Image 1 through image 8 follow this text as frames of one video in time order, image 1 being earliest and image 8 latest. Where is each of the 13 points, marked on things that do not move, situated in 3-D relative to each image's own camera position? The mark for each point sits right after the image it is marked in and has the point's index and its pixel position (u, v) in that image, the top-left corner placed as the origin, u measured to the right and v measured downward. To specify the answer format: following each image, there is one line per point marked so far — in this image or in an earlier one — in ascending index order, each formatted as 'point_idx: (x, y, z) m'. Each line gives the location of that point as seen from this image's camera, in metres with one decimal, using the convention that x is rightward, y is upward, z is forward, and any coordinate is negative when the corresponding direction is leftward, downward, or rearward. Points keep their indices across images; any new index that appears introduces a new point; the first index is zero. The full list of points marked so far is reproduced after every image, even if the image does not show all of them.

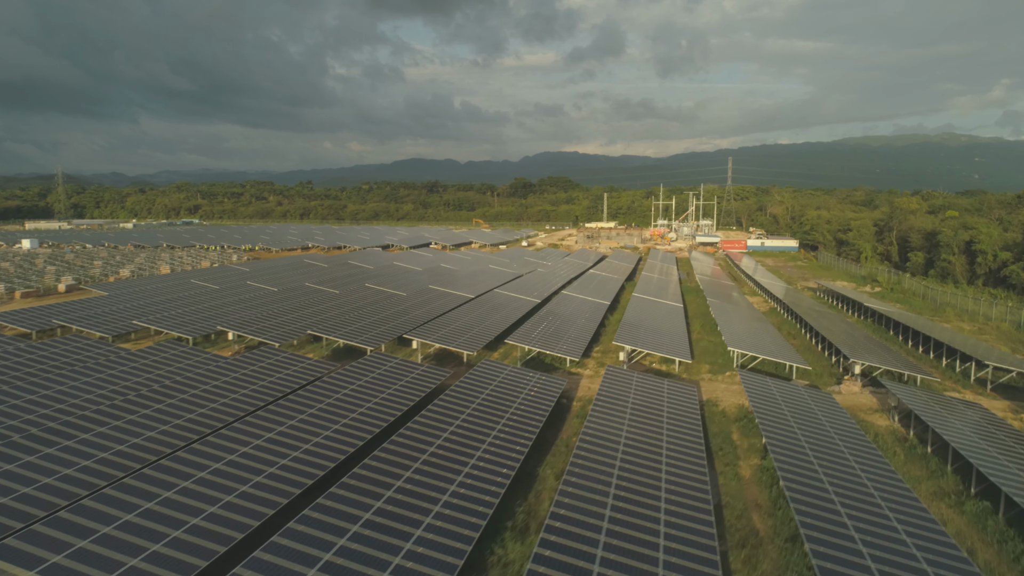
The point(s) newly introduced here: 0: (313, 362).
0: (-4.9, -1.8, +17.4) m
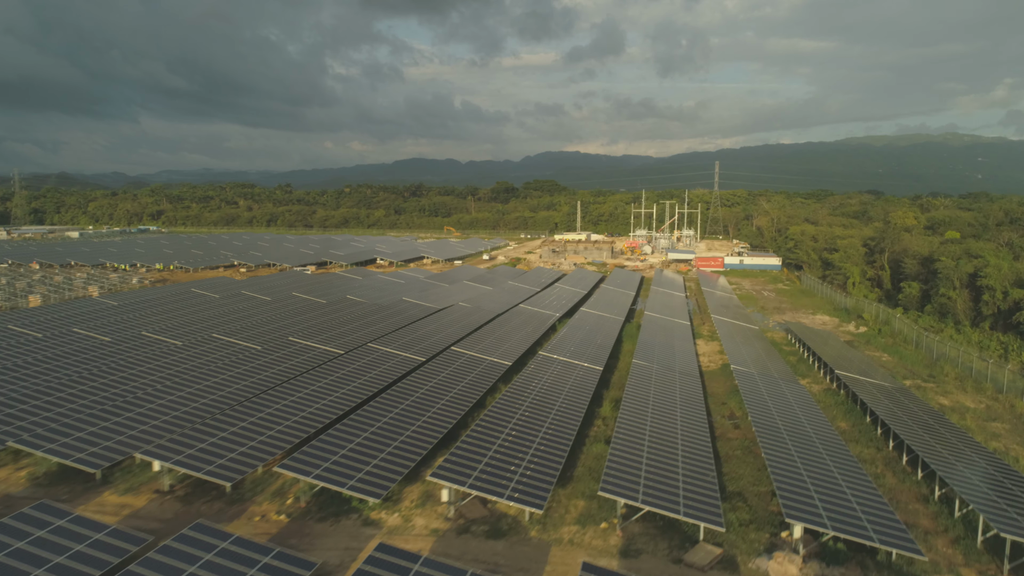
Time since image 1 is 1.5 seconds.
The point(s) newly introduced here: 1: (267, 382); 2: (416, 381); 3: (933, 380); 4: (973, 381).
0: (-8.3, -3.4, +11.9) m
1: (-6.5, -2.4, +18.9) m
2: (-2.6, -2.4, +18.6) m
3: (+11.8, -2.6, +19.8) m
4: (+12.6, -2.6, +19.2) m
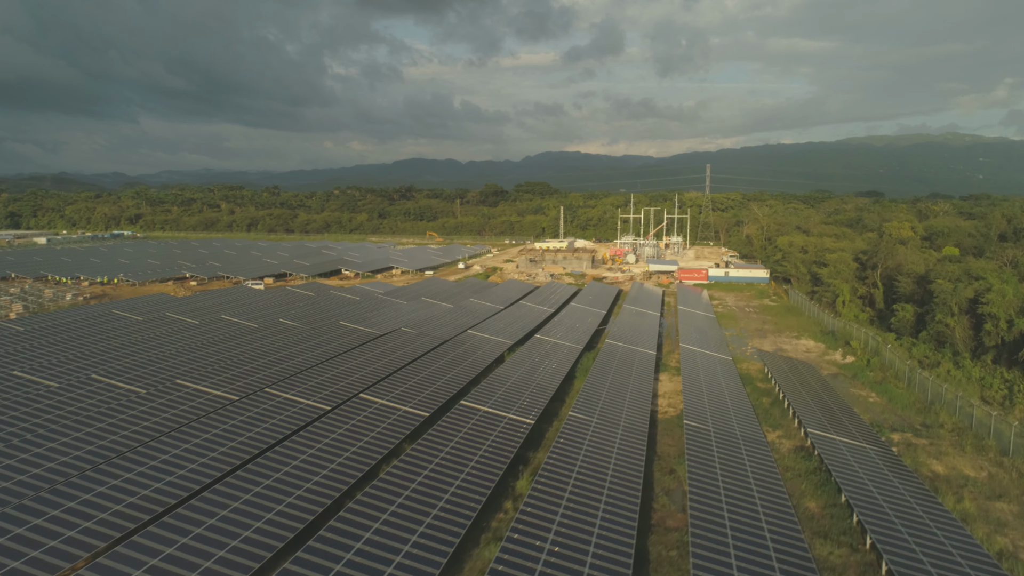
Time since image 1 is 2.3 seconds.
0: (-10.2, -4.3, +9.1) m
1: (-8.4, -3.3, +16.0) m
2: (-4.5, -3.3, +15.7) m
3: (+9.9, -3.5, +16.9) m
4: (+10.7, -3.4, +16.3) m
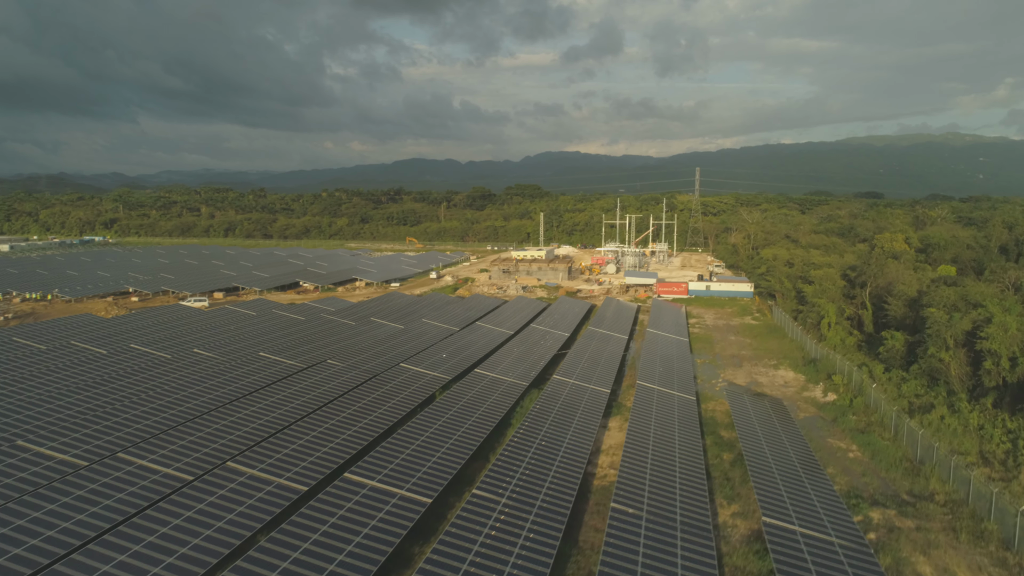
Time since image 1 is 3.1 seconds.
0: (-12.2, -5.1, +6.1) m
1: (-10.4, -4.2, +13.1) m
2: (-6.5, -4.2, +12.8) m
3: (+7.9, -4.3, +14.0) m
4: (+8.7, -4.3, +13.4) m
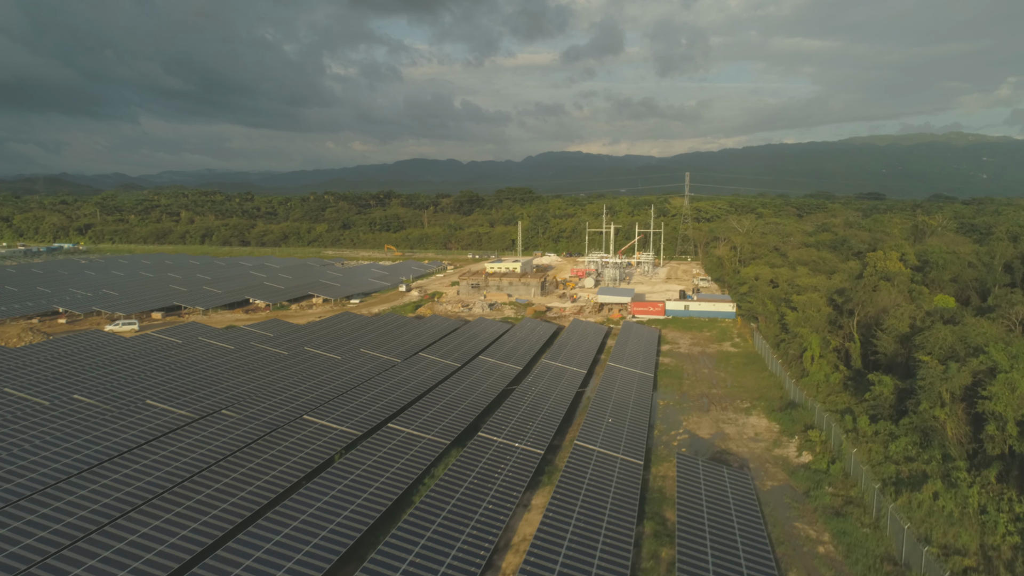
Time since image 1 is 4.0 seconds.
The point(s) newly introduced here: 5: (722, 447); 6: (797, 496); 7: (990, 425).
0: (-14.4, -6.2, +3.0) m
1: (-12.5, -5.3, +9.9) m
2: (-8.7, -5.3, +9.6) m
3: (+5.8, -5.4, +10.7) m
4: (+6.6, -5.4, +10.2) m
5: (+5.9, -4.5, +19.8) m
6: (+6.7, -4.9, +16.5) m
7: (+10.7, -3.1, +15.6) m
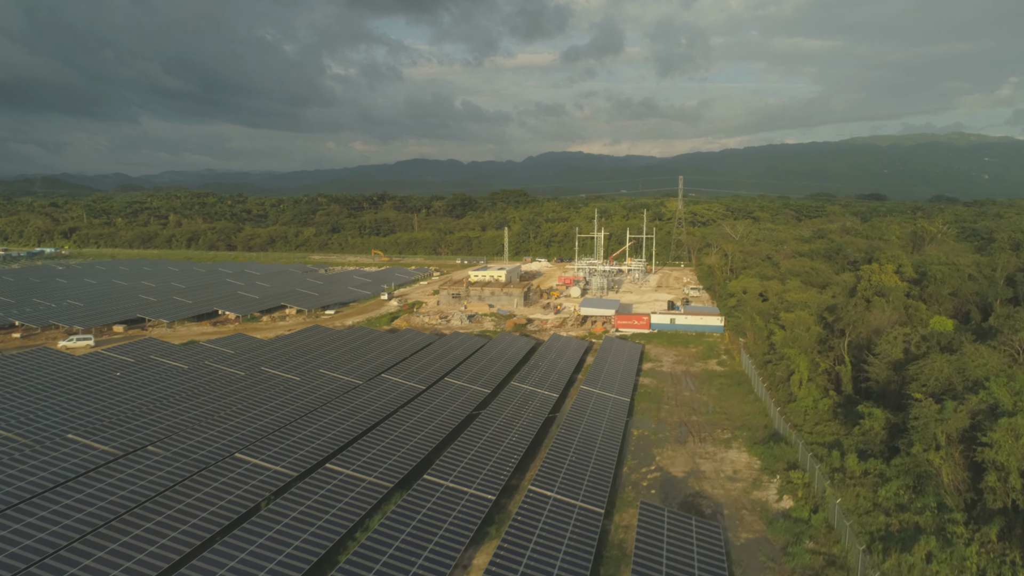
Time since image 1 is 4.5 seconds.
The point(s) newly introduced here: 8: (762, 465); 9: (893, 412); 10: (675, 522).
0: (-15.6, -6.9, +1.2) m
1: (-13.7, -5.9, +8.2) m
2: (-9.9, -5.9, +7.9) m
3: (+4.6, -6.1, +8.9) m
4: (+5.3, -6.0, +8.4) m
5: (+4.7, -5.1, +18.1) m
6: (+5.5, -5.5, +14.8) m
7: (+9.5, -3.7, +13.9) m
8: (+6.8, -4.8, +19.2) m
9: (+10.2, -3.4, +18.9) m
10: (+3.7, -5.0, +15.1) m
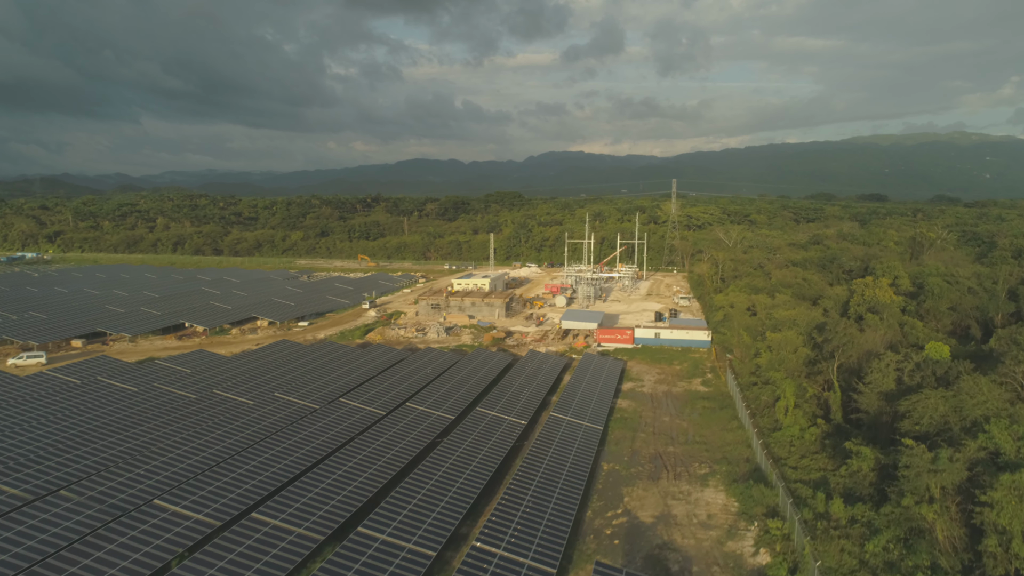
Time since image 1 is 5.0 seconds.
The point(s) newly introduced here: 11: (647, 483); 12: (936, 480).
0: (-16.8, -7.5, -0.5) m
1: (-14.9, -6.6, +6.5) m
2: (-11.1, -6.6, +6.2) m
3: (+3.4, -6.7, +7.2) m
4: (+4.2, -6.7, +6.7) m
5: (+3.5, -5.8, +16.3) m
6: (+4.3, -6.1, +13.0) m
7: (+8.3, -4.3, +12.1) m
8: (+5.7, -5.5, +17.5) m
9: (+9.0, -4.0, +17.2) m
10: (+2.5, -5.7, +13.4) m
11: (+3.8, -5.4, +19.4) m
12: (+8.2, -3.7, +13.6) m
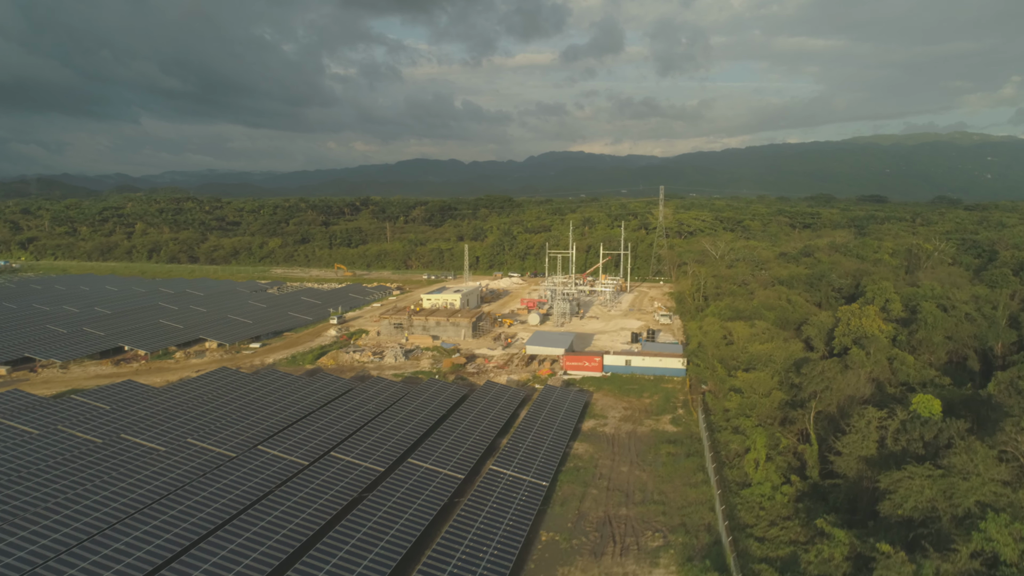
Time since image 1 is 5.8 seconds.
0: (-18.7, -8.6, -3.1) m
1: (-16.8, -7.6, +3.8) m
2: (-13.0, -7.7, +3.5) m
3: (+1.5, -7.8, +4.5) m
4: (+2.2, -7.7, +4.0) m
5: (+1.6, -6.8, +13.6) m
6: (+2.4, -7.2, +10.3) m
7: (+6.4, -5.4, +9.4) m
8: (+3.8, -6.5, +14.8) m
9: (+7.1, -5.0, +14.4) m
10: (+0.6, -6.7, +10.7) m
11: (+1.9, -6.4, +16.6) m
12: (+6.3, -4.7, +10.9) m
